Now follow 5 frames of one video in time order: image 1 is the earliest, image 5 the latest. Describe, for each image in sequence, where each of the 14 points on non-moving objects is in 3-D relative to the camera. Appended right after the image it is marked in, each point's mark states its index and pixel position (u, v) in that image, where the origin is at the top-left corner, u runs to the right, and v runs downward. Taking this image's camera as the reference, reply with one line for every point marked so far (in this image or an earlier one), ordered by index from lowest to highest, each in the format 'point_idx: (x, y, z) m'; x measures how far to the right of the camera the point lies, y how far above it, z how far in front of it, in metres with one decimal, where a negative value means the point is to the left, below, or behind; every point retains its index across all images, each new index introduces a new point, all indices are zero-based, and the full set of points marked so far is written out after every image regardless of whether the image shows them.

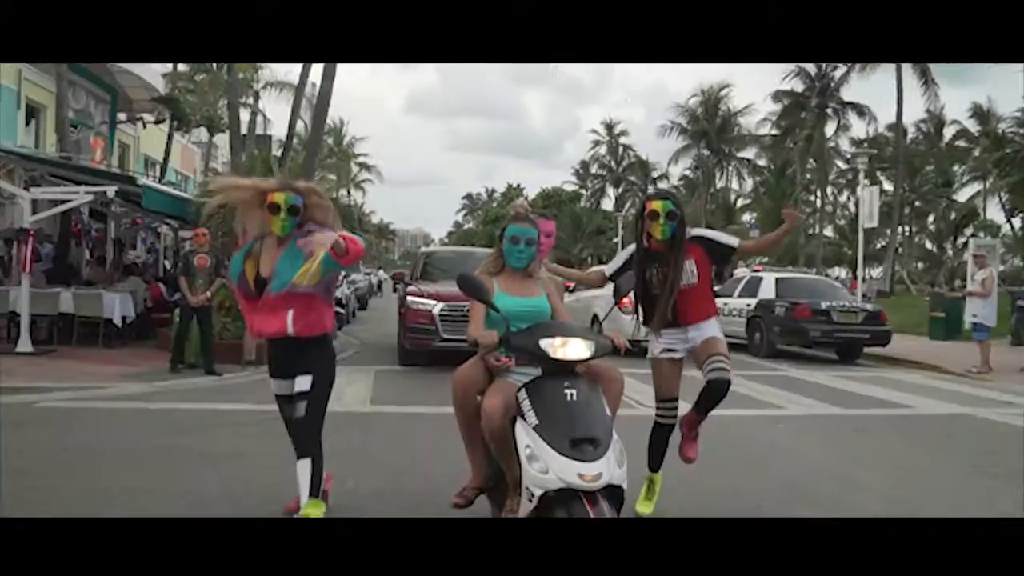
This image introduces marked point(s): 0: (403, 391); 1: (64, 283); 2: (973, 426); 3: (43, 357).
0: (-1.1, -1.1, +9.6) m
1: (-6.2, +0.1, +13.2) m
2: (+4.0, -1.2, +8.0) m
3: (-5.2, -0.8, +10.6) m
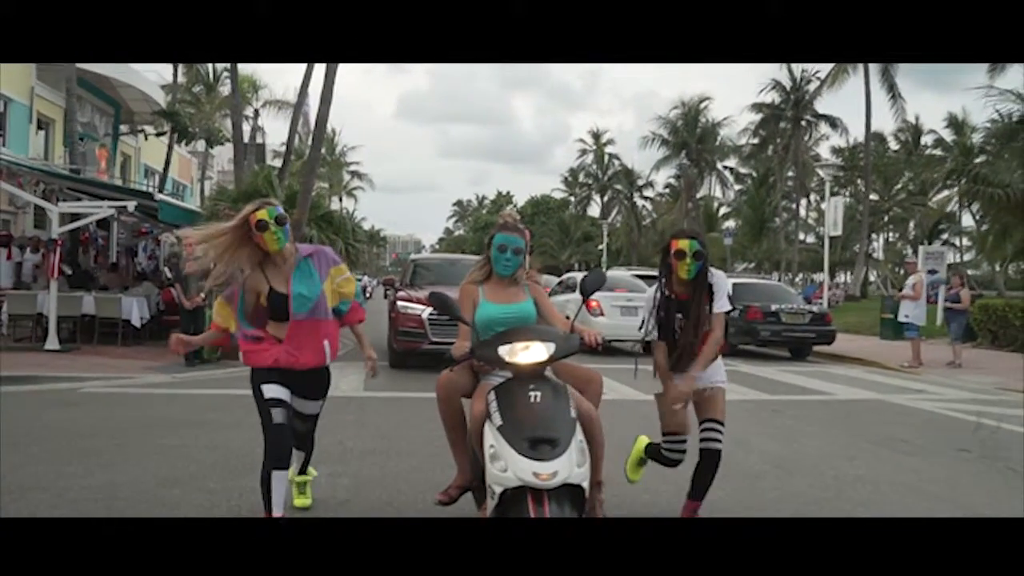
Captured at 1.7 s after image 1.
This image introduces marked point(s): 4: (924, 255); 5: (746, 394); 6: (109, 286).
0: (-1.4, -1.1, +10.9) m
1: (-6.5, 0.0, +14.5) m
2: (+3.8, -1.2, +9.3) m
3: (-5.5, -0.8, +11.8) m
4: (+8.0, +0.6, +18.2) m
5: (+2.5, -1.1, +10.0) m
6: (-6.4, 0.0, +15.2) m
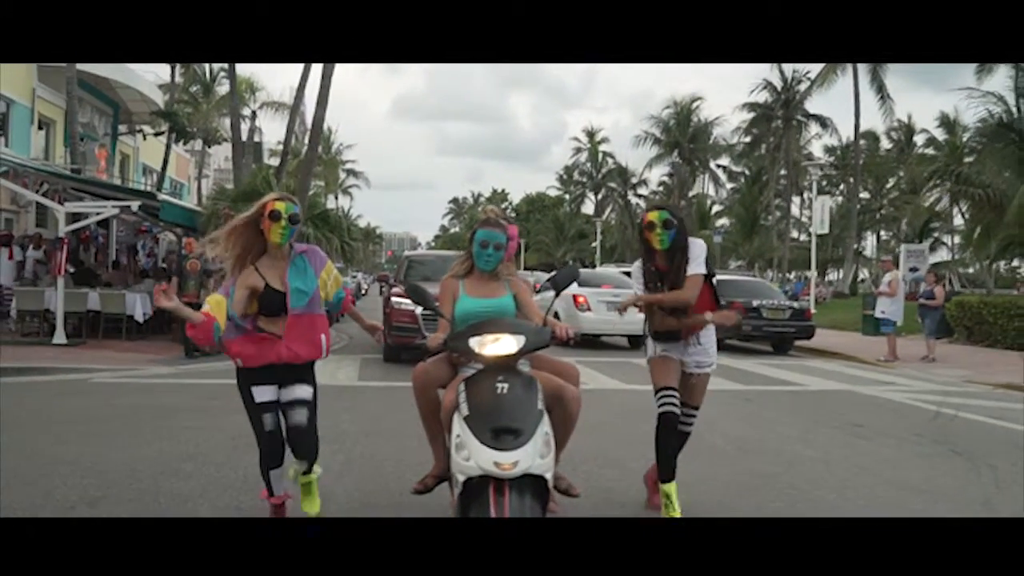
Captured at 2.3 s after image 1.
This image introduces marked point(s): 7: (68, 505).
0: (-1.5, -1.1, +11.4) m
1: (-6.7, +0.1, +15.0) m
2: (+3.6, -1.1, +9.8) m
3: (-5.6, -0.8, +12.3) m
4: (+7.8, +0.7, +18.8) m
5: (+2.4, -1.1, +10.5) m
6: (-6.6, +0.1, +15.6) m
7: (-2.5, -1.2, +5.4) m
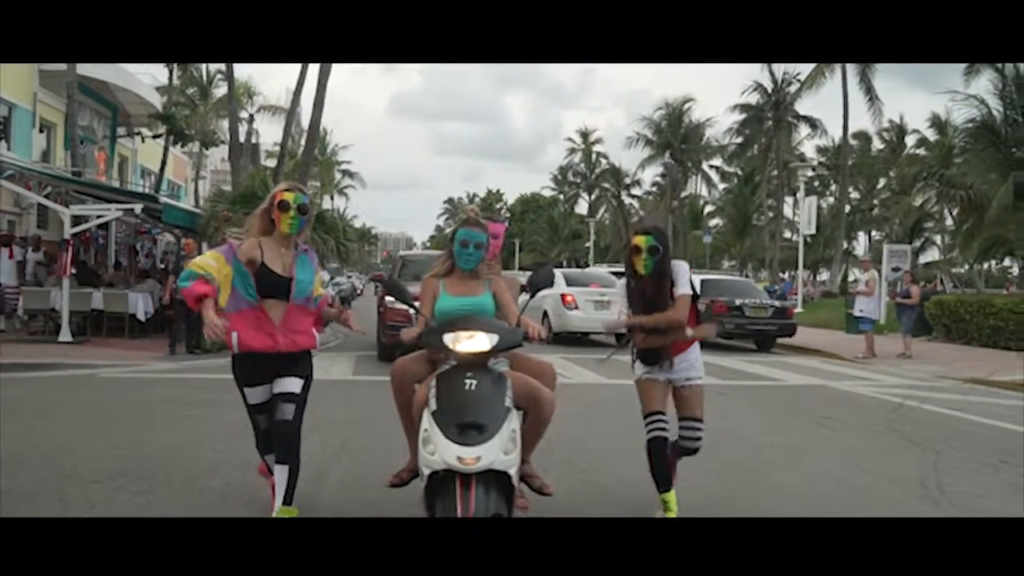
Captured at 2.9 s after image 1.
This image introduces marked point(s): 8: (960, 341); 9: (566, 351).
0: (-1.6, -1.1, +11.8) m
1: (-6.8, +0.1, +15.4) m
2: (+3.5, -1.1, +10.3) m
3: (-5.8, -0.8, +12.7) m
4: (+7.6, +0.7, +19.3) m
5: (+2.2, -1.1, +11.0) m
6: (-6.7, +0.1, +16.1) m
7: (-2.6, -1.2, +5.9) m
8: (+7.8, -0.9, +16.5) m
9: (+0.8, -0.9, +14.0) m
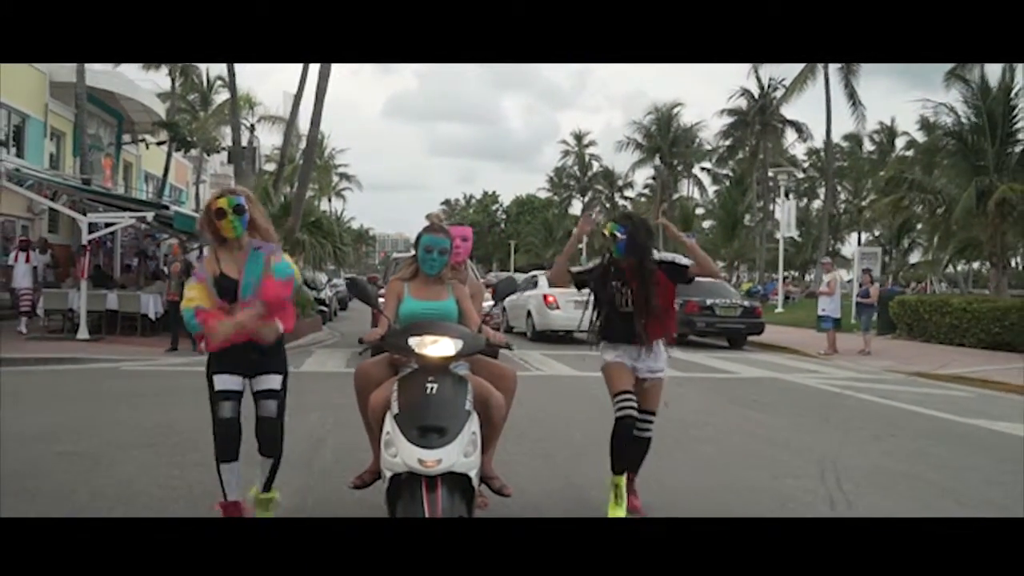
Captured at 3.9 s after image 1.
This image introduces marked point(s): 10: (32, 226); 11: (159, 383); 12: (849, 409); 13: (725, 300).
0: (-1.9, -1.1, +12.9) m
1: (-7.1, +0.1, +16.4) m
2: (+3.3, -1.2, +11.3) m
3: (-6.0, -0.8, +13.7) m
4: (+7.4, +0.7, +20.3) m
5: (+2.0, -1.1, +12.0) m
6: (-7.0, +0.1, +17.1) m
7: (-2.9, -1.3, +6.9) m
8: (+7.6, -0.9, +17.6) m
9: (+0.6, -0.9, +15.0) m
10: (-10.0, +1.3, +19.8) m
11: (-3.9, -1.1, +10.4) m
12: (+3.5, -1.2, +10.1) m
13: (+3.8, -0.2, +16.7) m
